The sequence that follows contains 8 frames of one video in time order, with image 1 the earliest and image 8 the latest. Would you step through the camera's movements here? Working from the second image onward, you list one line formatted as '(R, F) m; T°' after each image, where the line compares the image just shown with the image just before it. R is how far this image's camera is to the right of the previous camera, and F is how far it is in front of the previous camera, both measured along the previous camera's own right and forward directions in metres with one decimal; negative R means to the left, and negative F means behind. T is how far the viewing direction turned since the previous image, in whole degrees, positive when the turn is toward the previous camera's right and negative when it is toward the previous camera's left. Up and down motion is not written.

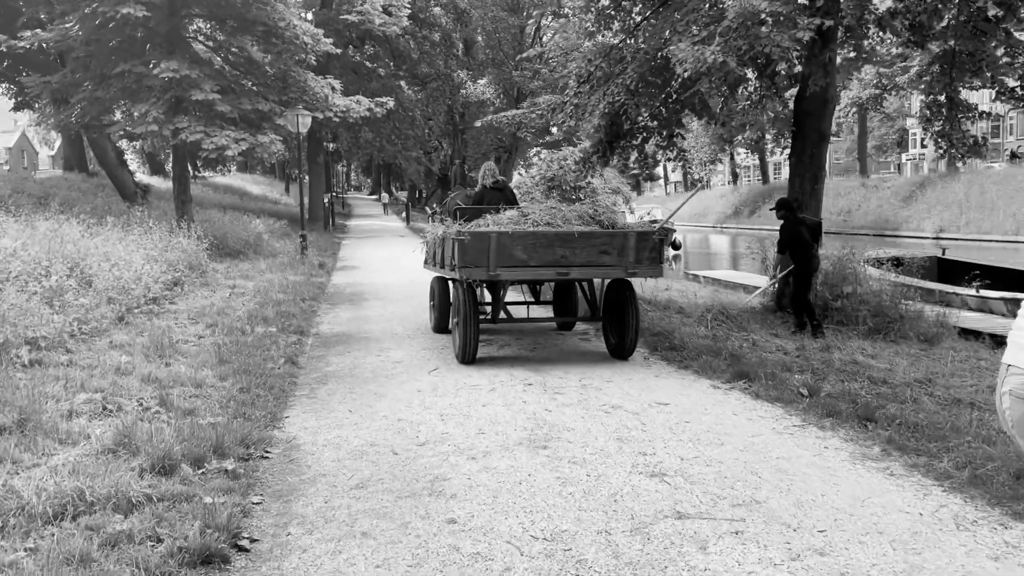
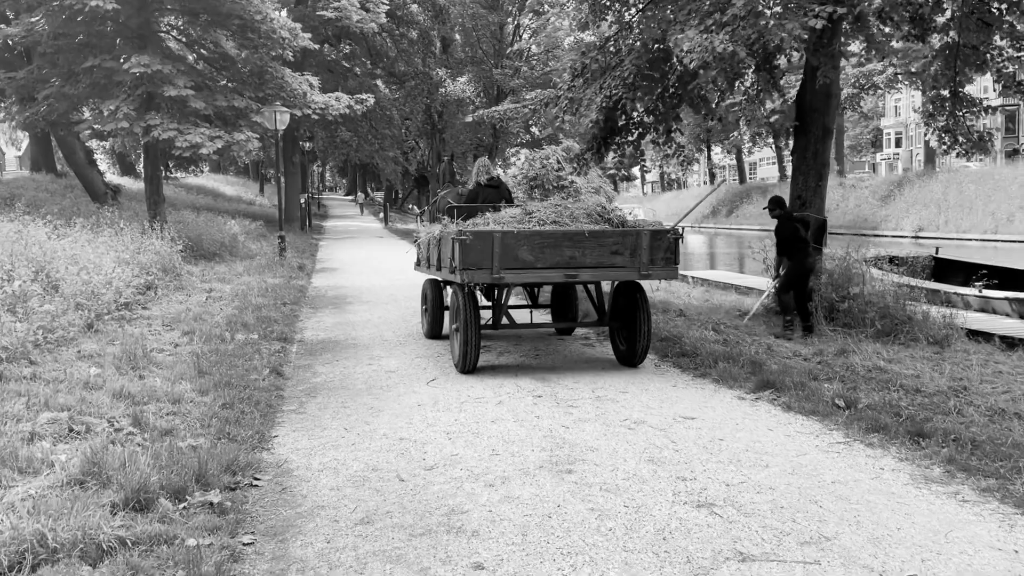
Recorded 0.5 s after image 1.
(-0.2, +0.6) m; +2°
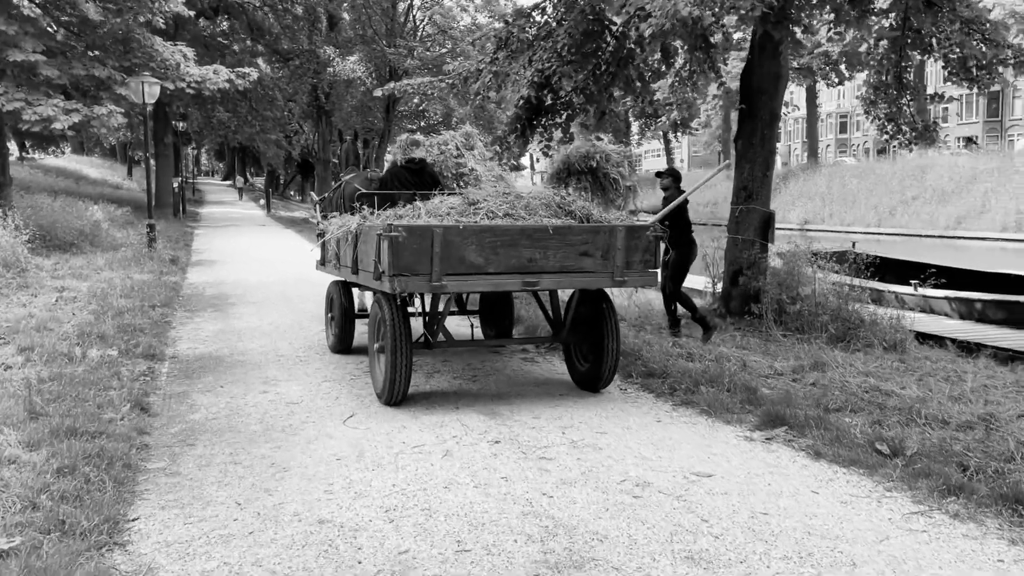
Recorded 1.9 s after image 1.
(-0.4, +1.6) m; +8°
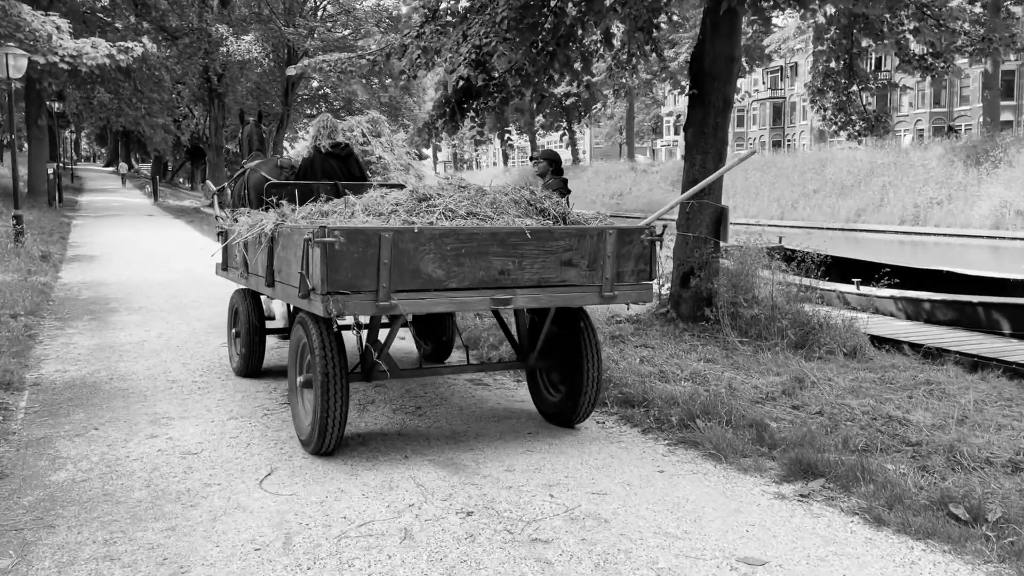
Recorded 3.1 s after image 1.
(-0.3, +1.2) m; +7°
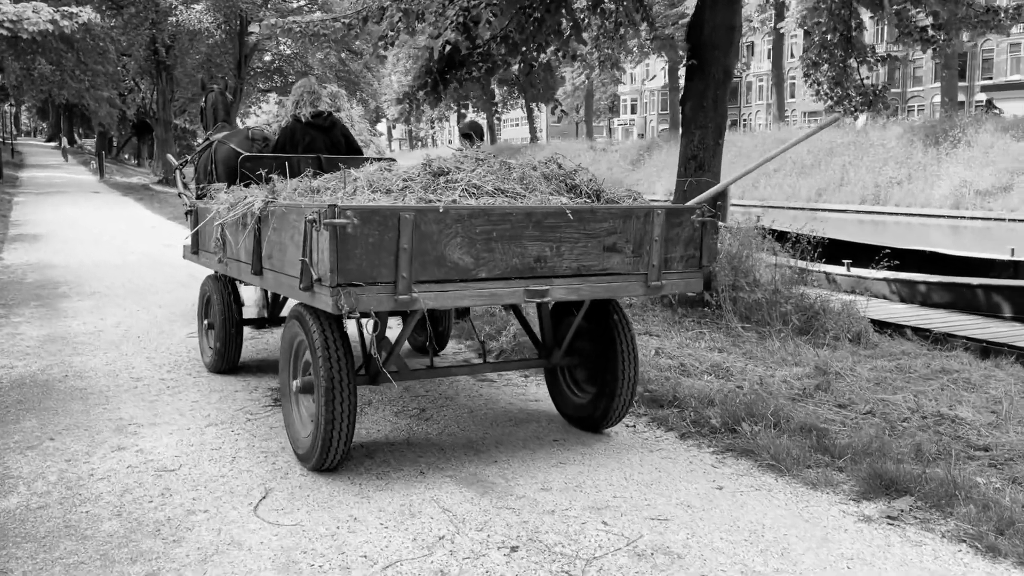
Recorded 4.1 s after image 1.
(-0.4, +0.6) m; +3°
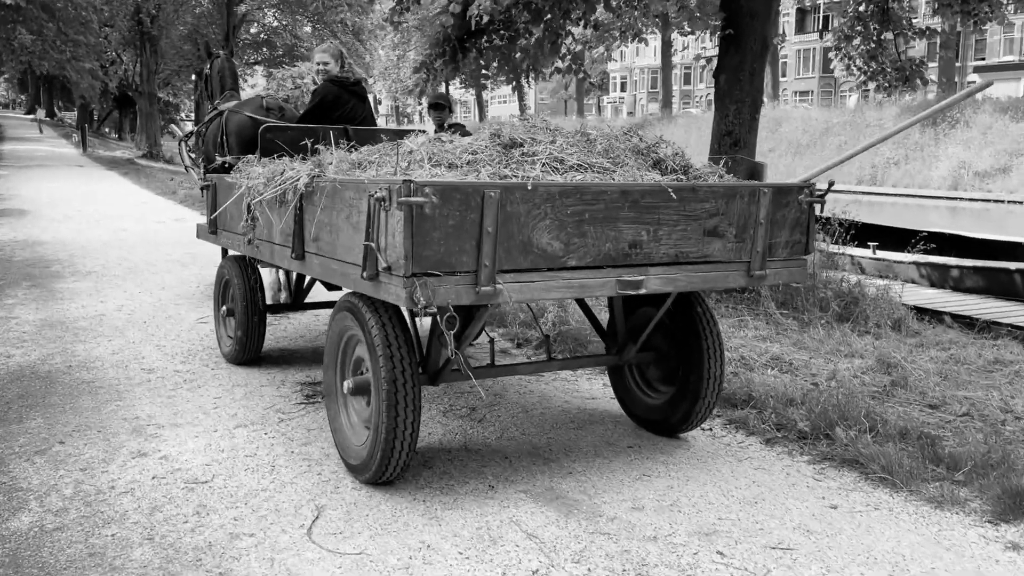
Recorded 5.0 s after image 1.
(-0.4, +0.5) m; +1°
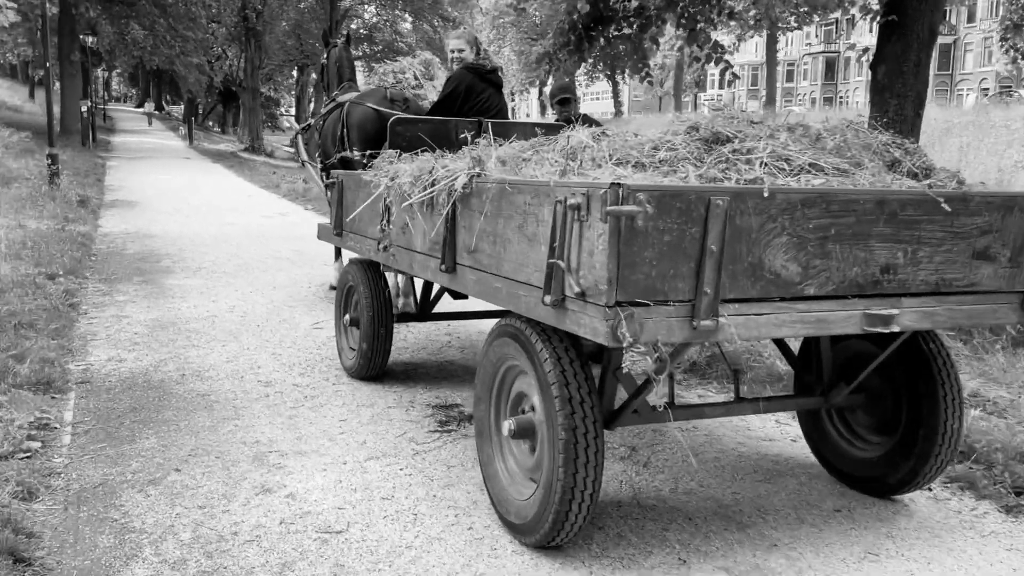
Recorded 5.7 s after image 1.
(-0.4, +0.6) m; -6°
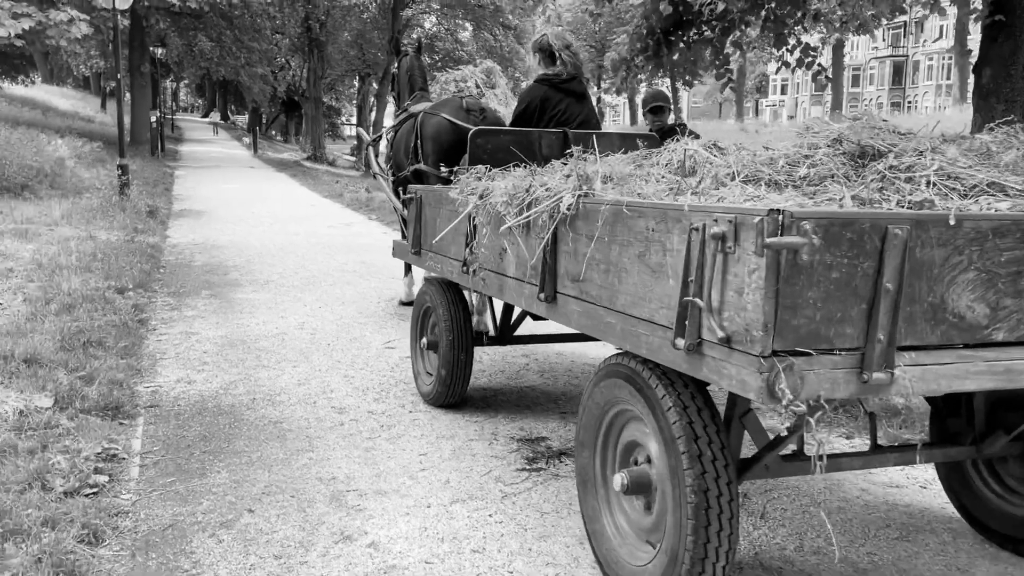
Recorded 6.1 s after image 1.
(-0.2, +0.3) m; -4°
